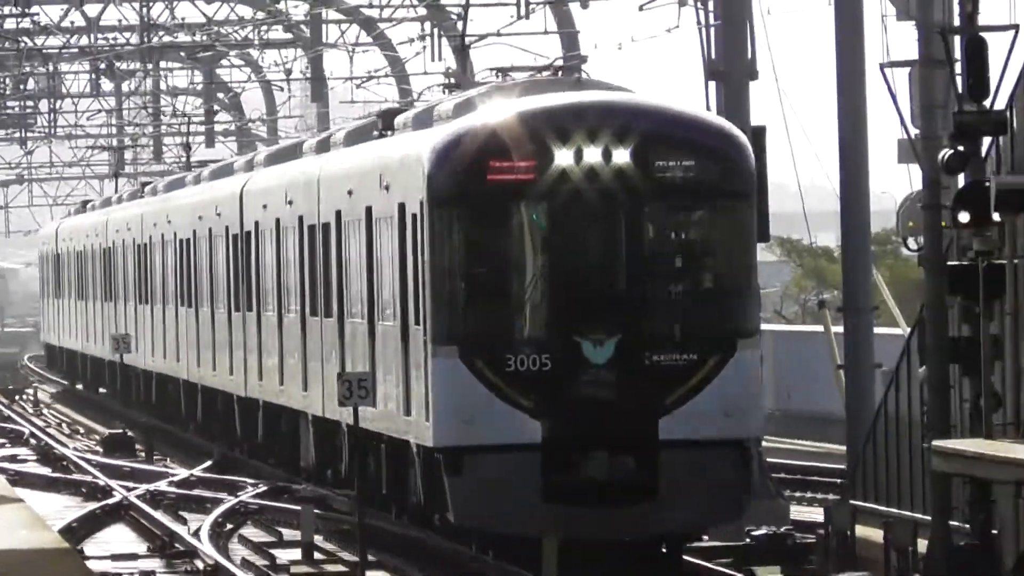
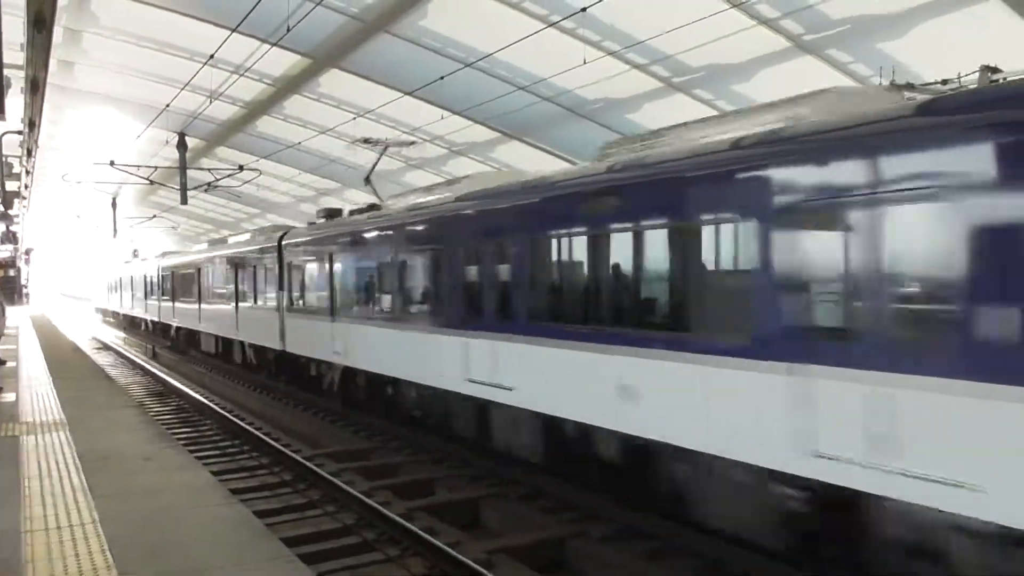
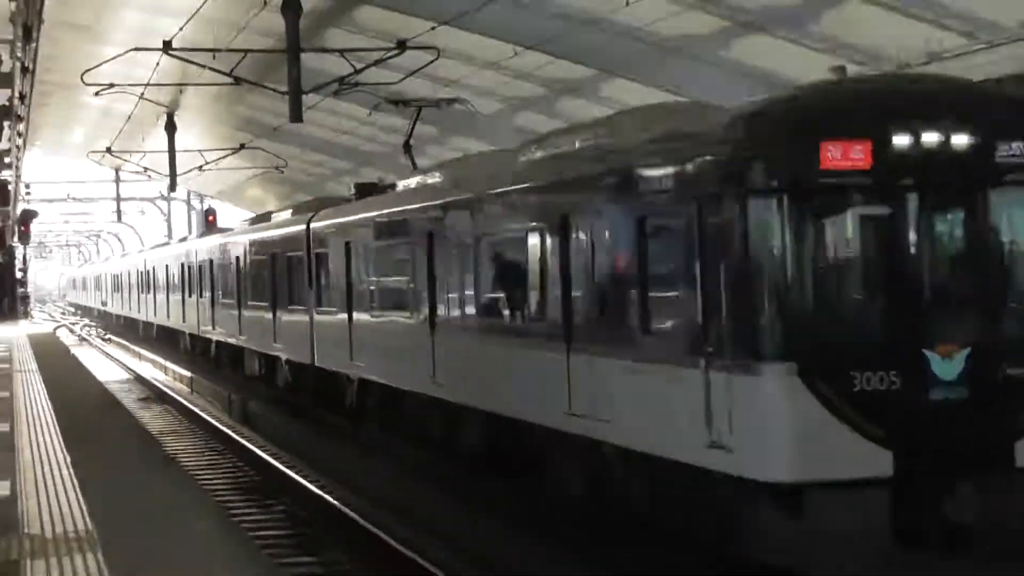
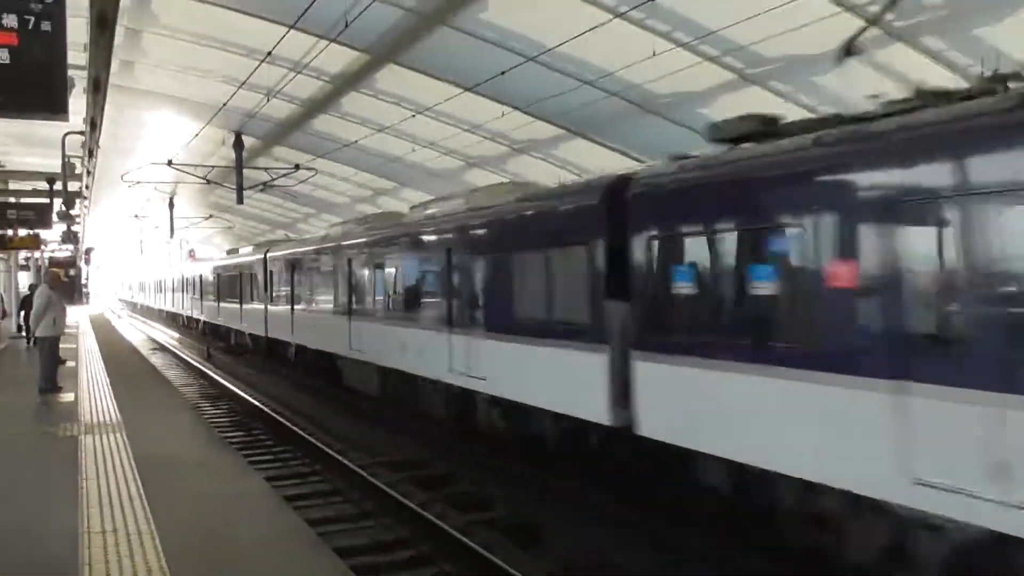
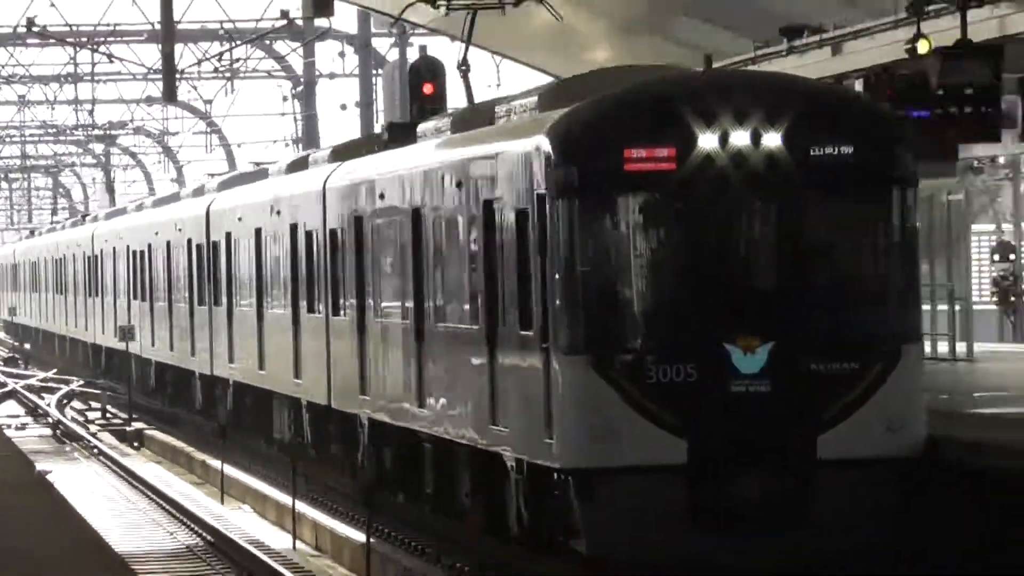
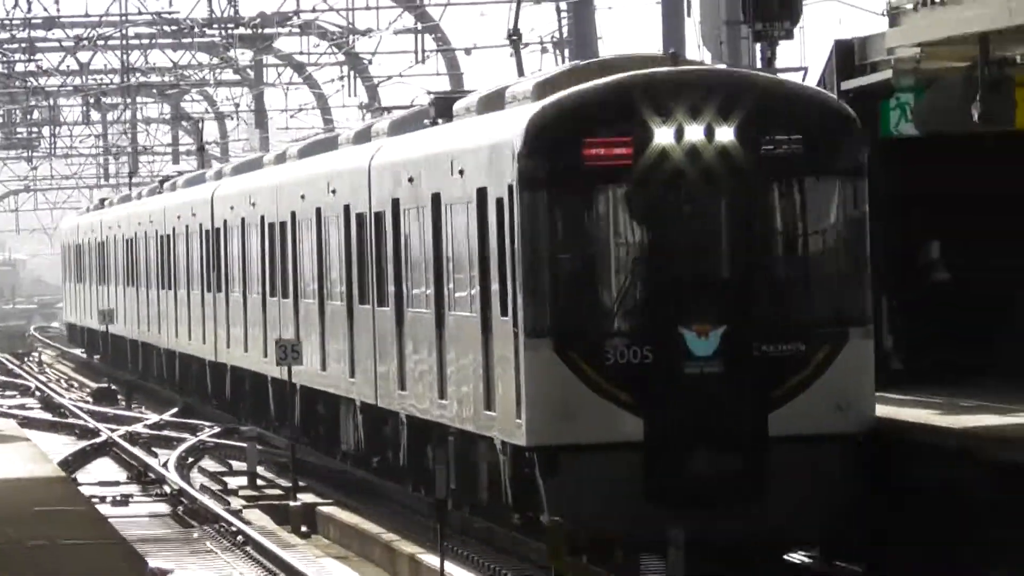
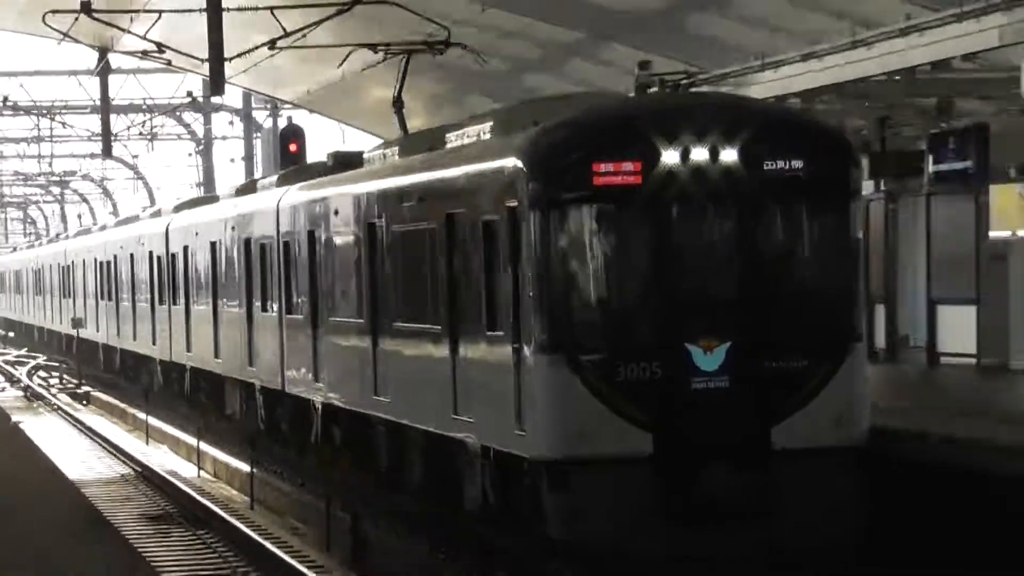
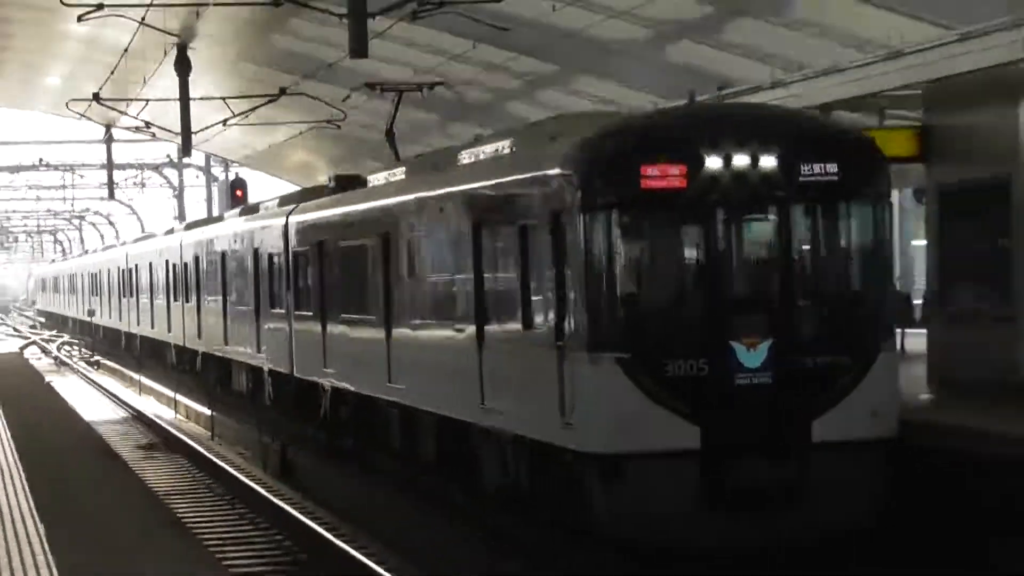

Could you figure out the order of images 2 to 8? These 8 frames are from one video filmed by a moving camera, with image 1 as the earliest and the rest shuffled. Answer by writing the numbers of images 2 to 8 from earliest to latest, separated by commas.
6, 5, 7, 8, 3, 4, 2
